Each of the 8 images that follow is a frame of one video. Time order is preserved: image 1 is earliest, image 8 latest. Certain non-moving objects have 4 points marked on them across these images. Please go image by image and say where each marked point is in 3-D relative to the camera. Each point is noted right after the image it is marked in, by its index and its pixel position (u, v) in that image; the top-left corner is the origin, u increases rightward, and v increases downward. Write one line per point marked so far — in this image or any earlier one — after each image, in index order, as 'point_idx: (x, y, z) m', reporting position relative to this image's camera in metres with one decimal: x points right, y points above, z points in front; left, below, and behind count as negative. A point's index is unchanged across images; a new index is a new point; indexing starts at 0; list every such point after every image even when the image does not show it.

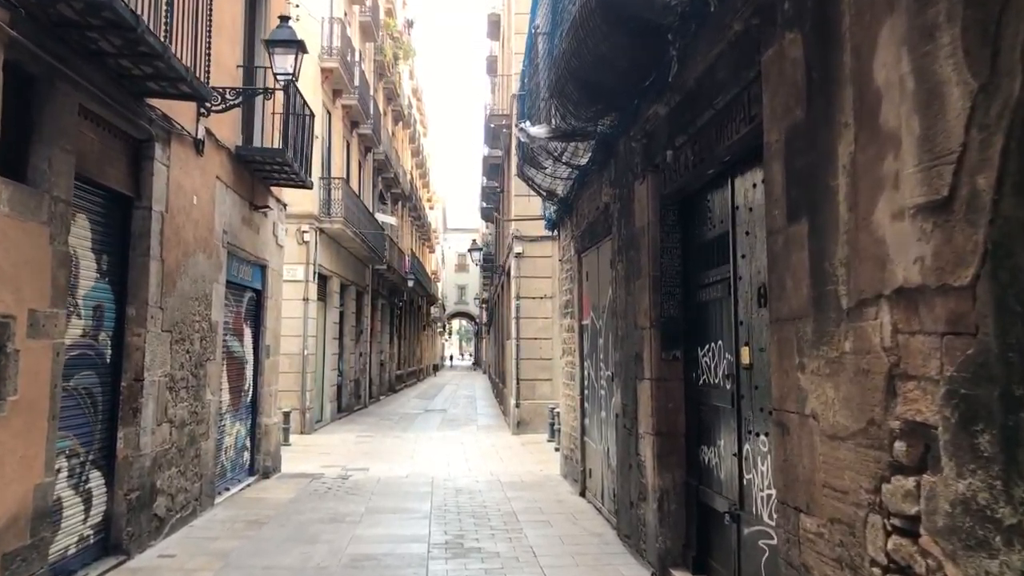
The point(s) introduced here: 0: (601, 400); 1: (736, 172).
0: (+0.9, -1.1, +8.5) m
1: (+1.3, +0.7, +5.0) m
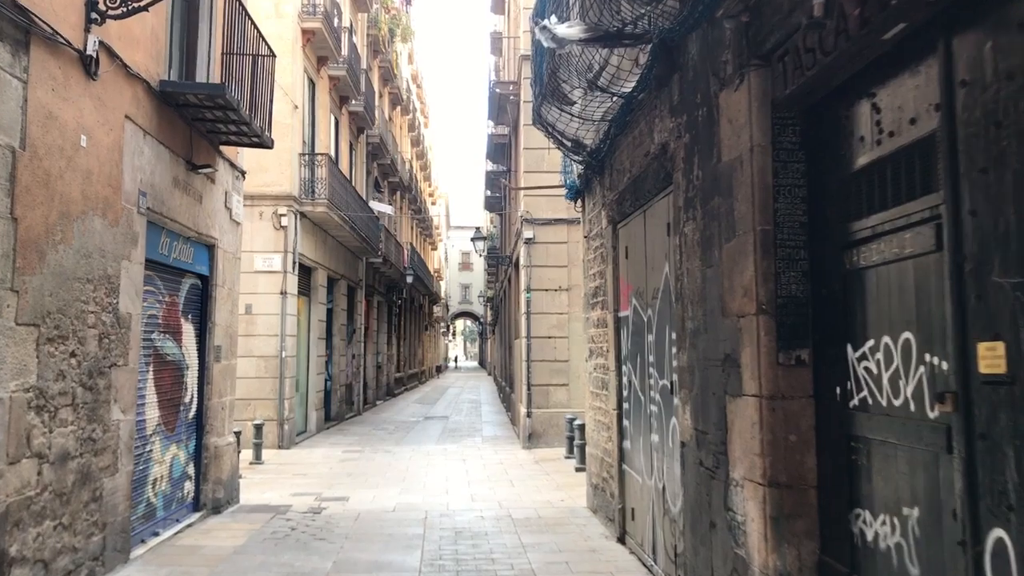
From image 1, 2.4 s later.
0: (+1.0, -0.9, +6.2) m
1: (+1.4, +0.8, +2.7) m
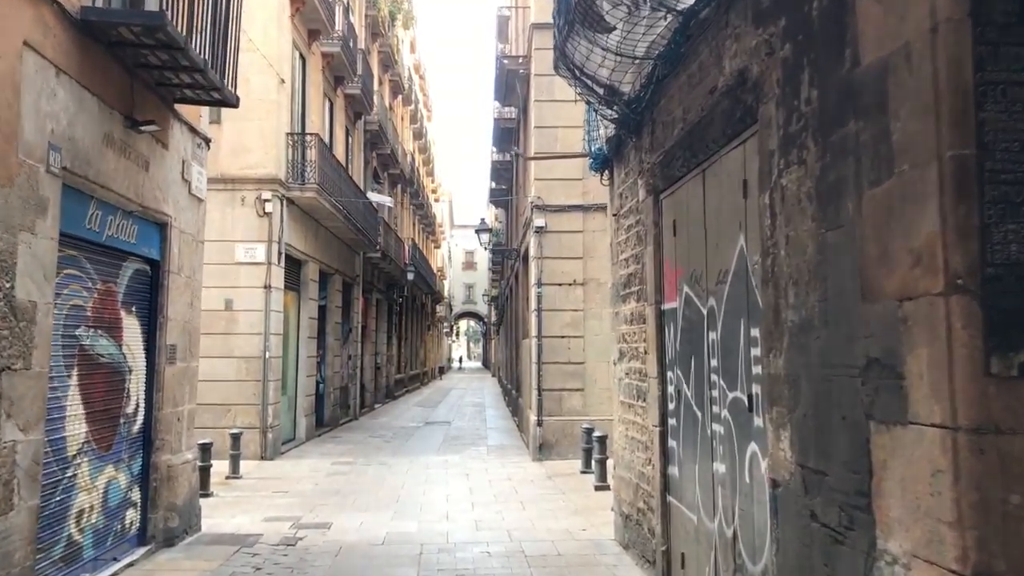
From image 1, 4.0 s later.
0: (+1.1, -0.8, +4.7) m
1: (+1.4, +0.9, +1.2) m
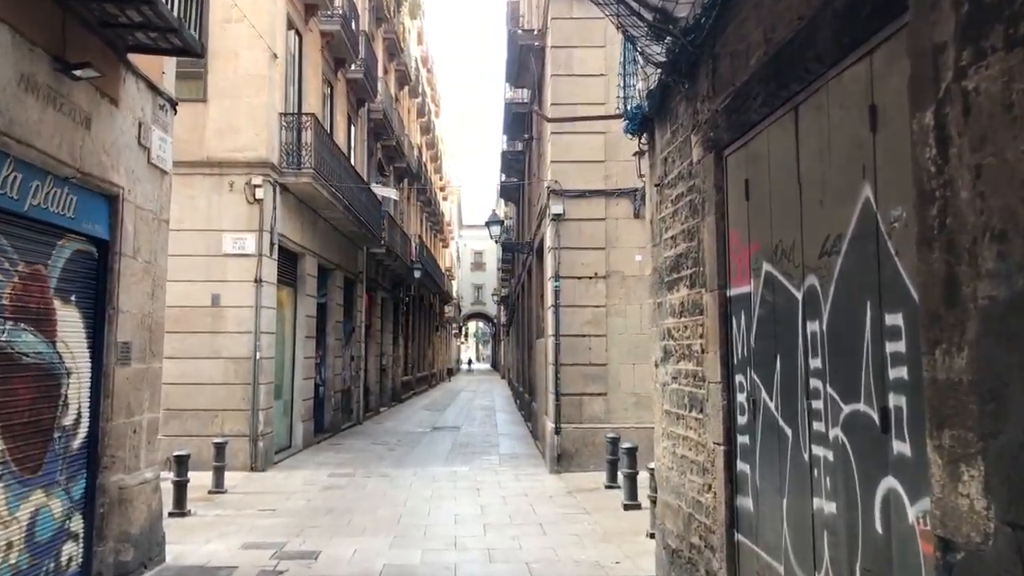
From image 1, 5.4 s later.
0: (+1.2, -0.7, +3.5) m
1: (+1.5, +1.0, -0.1) m
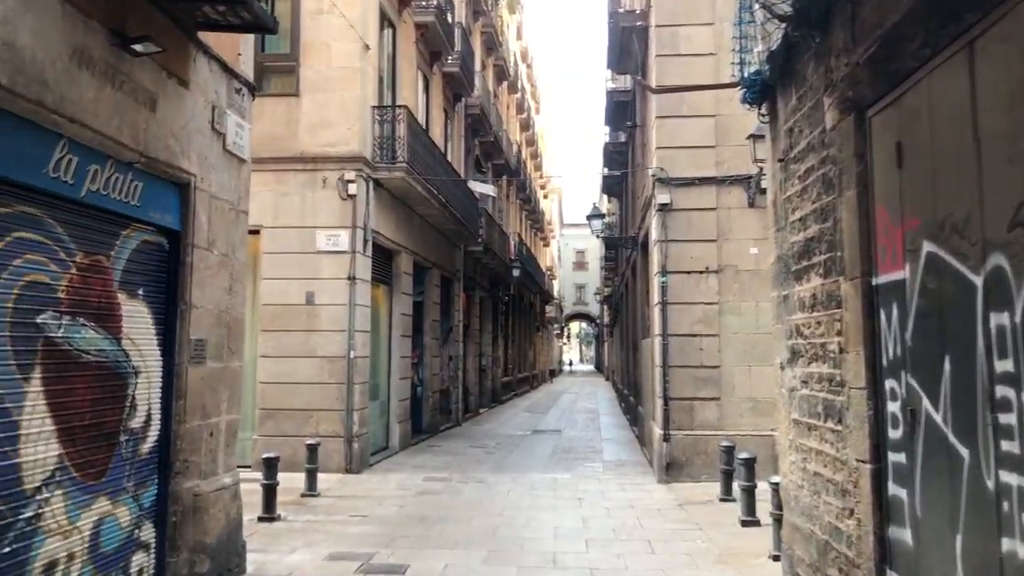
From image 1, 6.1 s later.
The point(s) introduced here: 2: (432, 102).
0: (+1.5, -0.7, +2.7) m
1: (+1.4, +1.1, -0.9) m
2: (-1.5, +3.5, +16.9) m
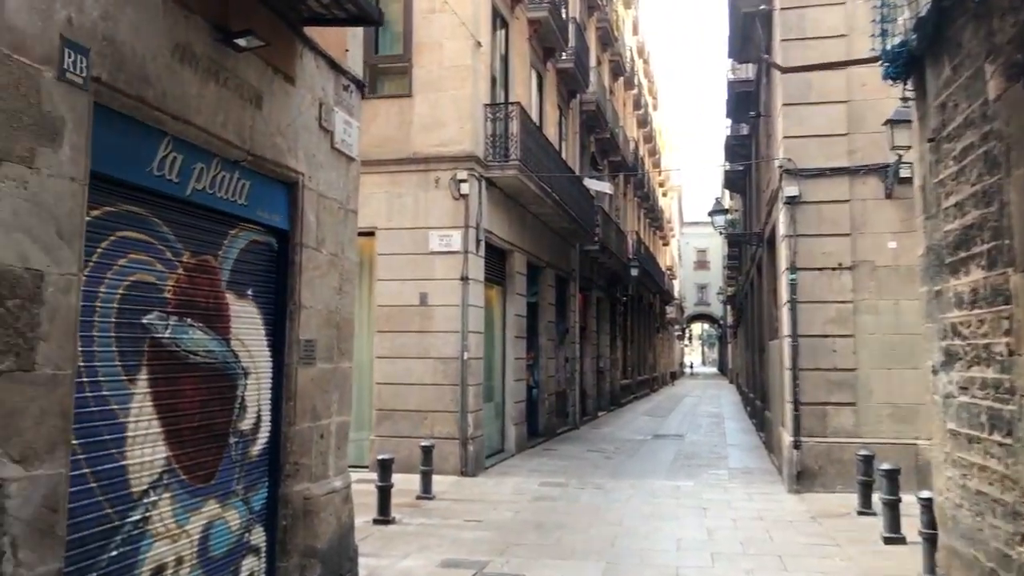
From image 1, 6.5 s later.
0: (+1.8, -0.6, +2.1) m
1: (+1.2, +1.1, -1.4) m
2: (+0.6, +3.5, +16.6) m
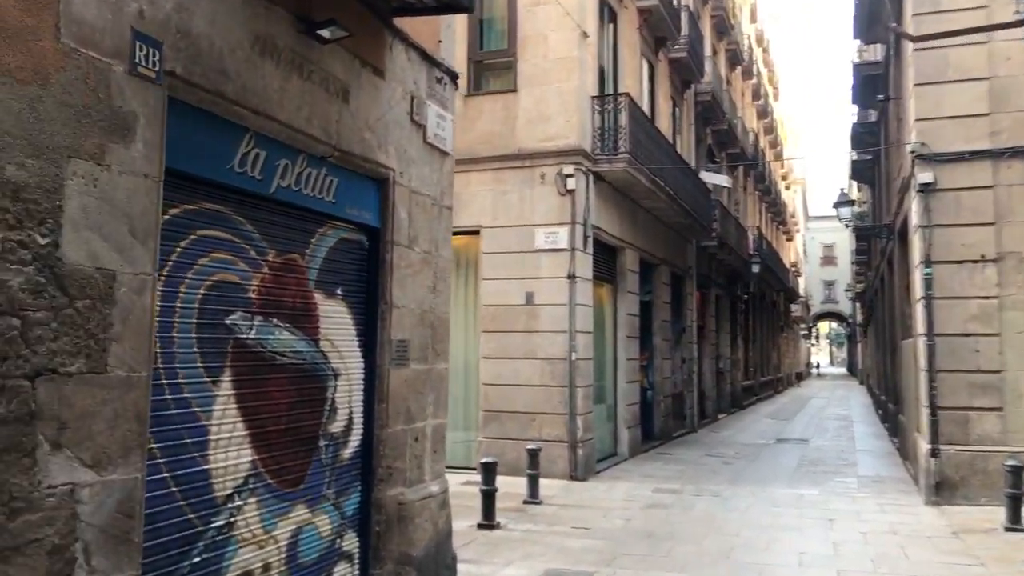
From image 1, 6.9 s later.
0: (+2.0, -0.6, +1.6) m
1: (+0.9, +1.2, -1.8) m
2: (+2.7, +3.6, +16.1) m
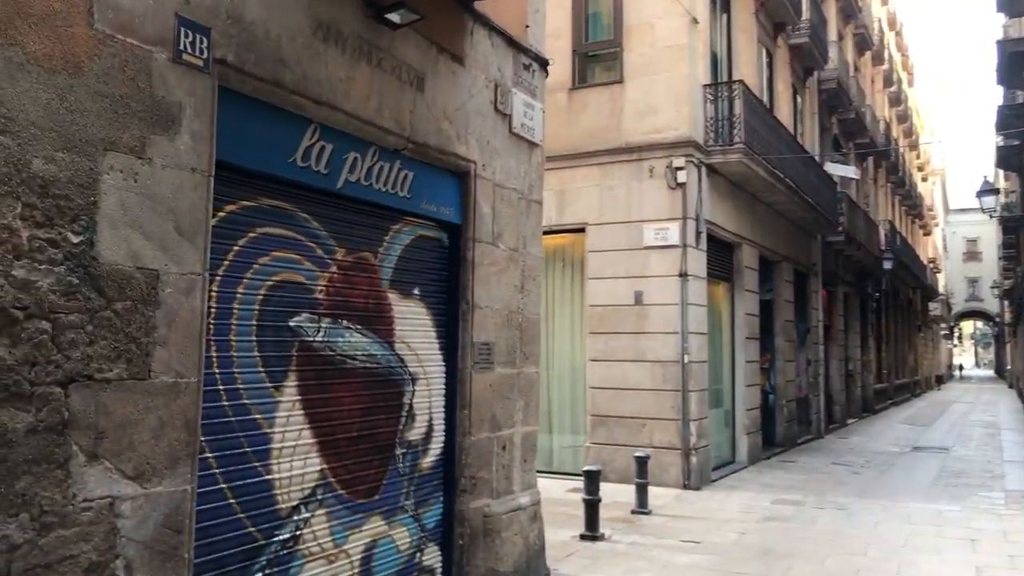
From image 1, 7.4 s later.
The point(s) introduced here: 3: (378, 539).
0: (+1.9, -0.6, +0.9) m
1: (+0.4, +1.2, -2.3) m
2: (+4.6, +3.6, +15.2) m
3: (-0.7, -1.3, +4.4) m
